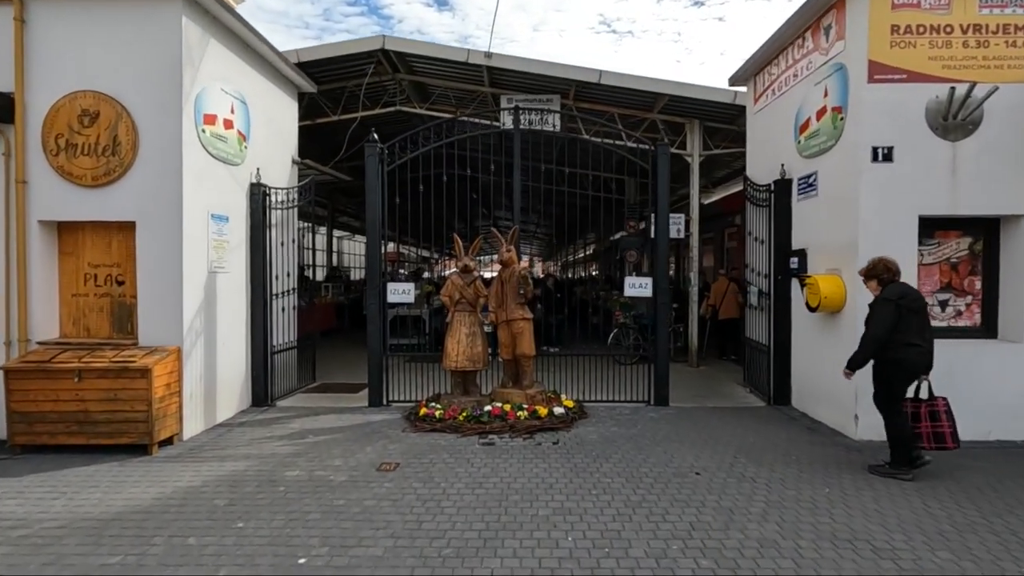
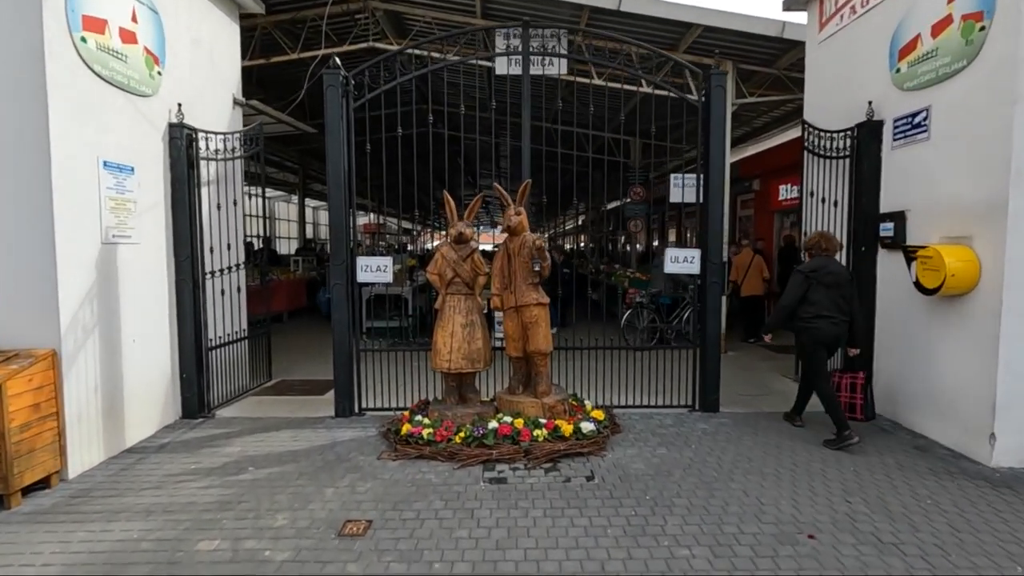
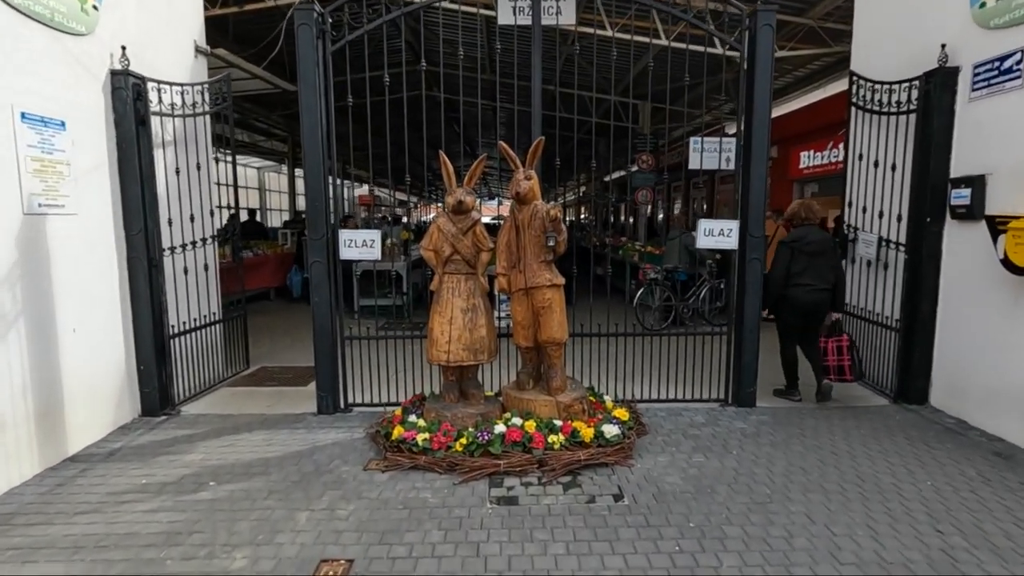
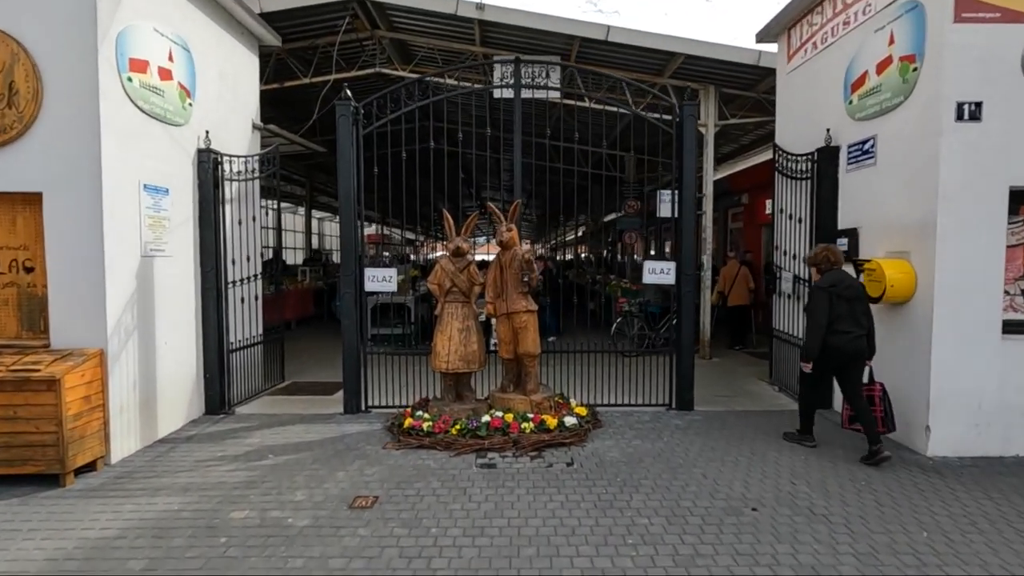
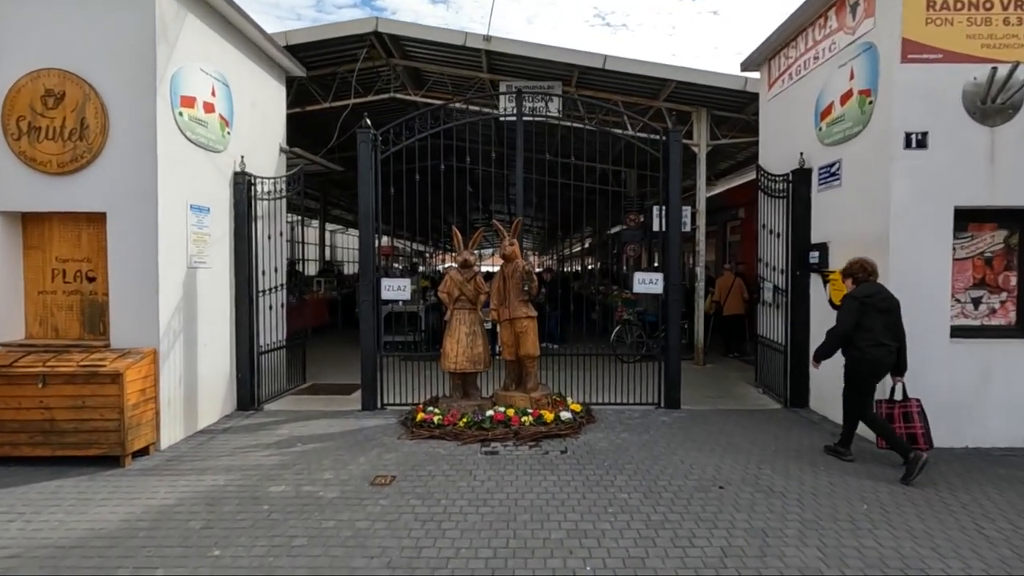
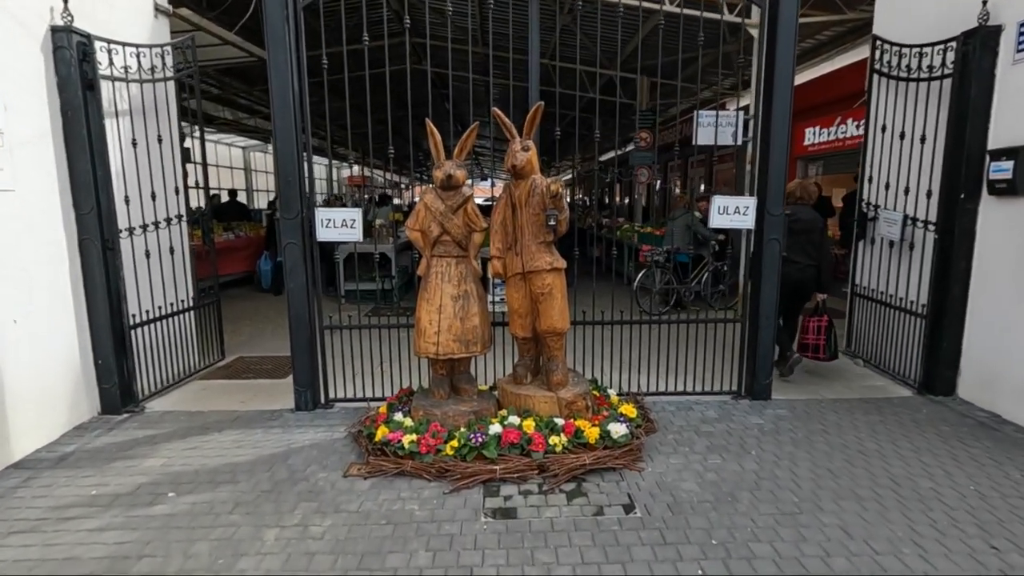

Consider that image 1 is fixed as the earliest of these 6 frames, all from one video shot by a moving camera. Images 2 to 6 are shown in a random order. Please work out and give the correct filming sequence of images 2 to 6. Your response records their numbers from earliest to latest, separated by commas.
5, 4, 2, 3, 6
